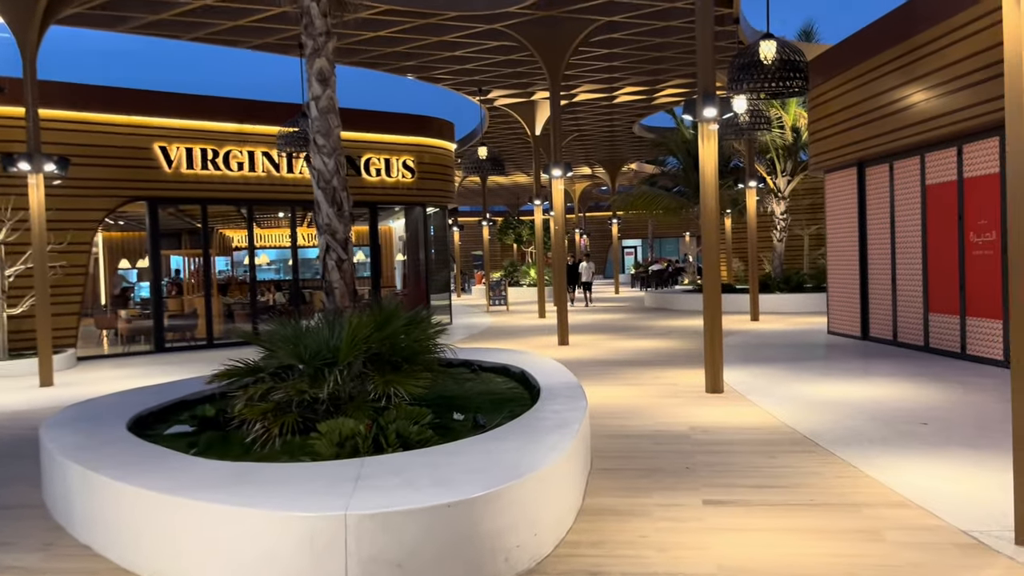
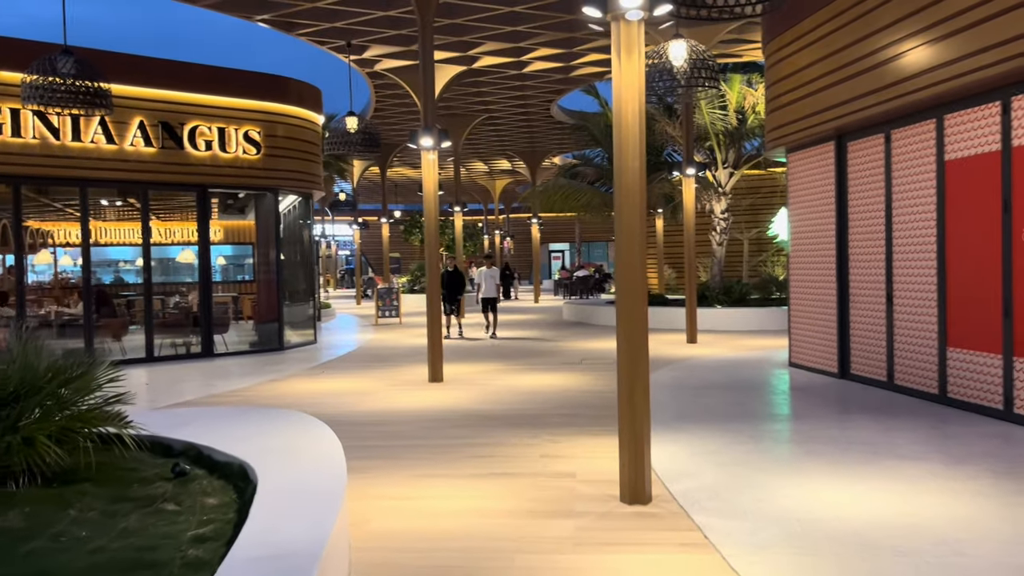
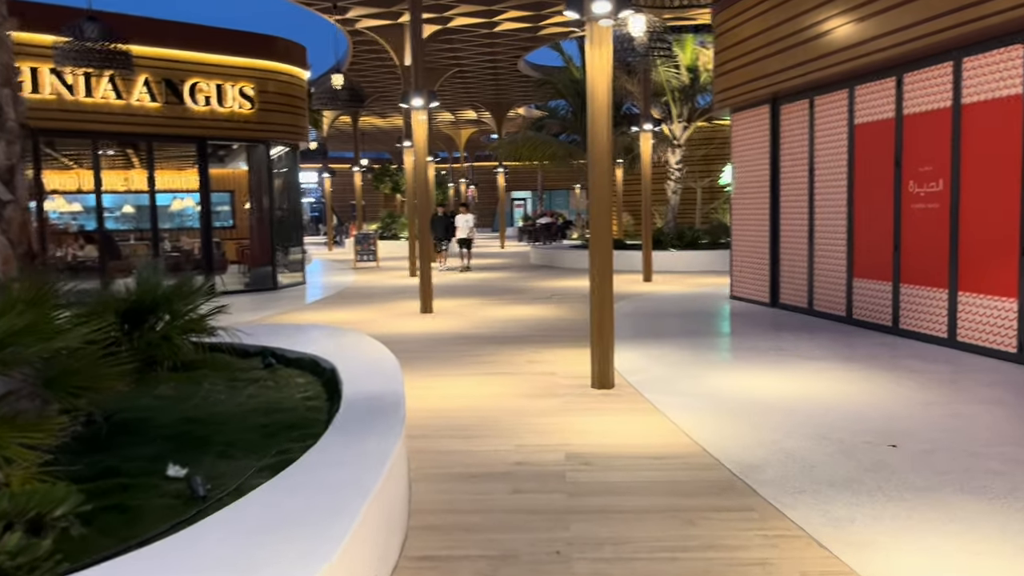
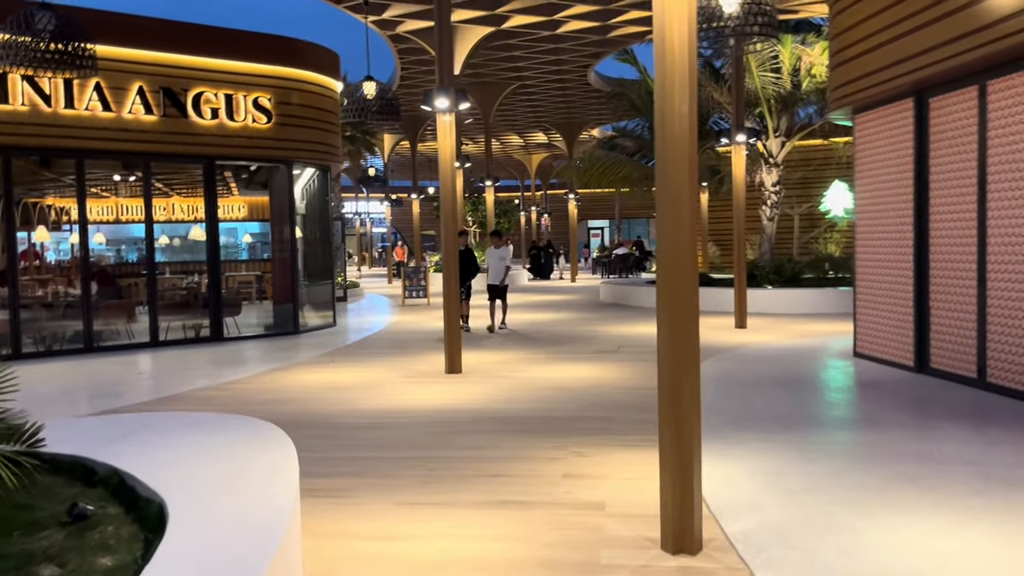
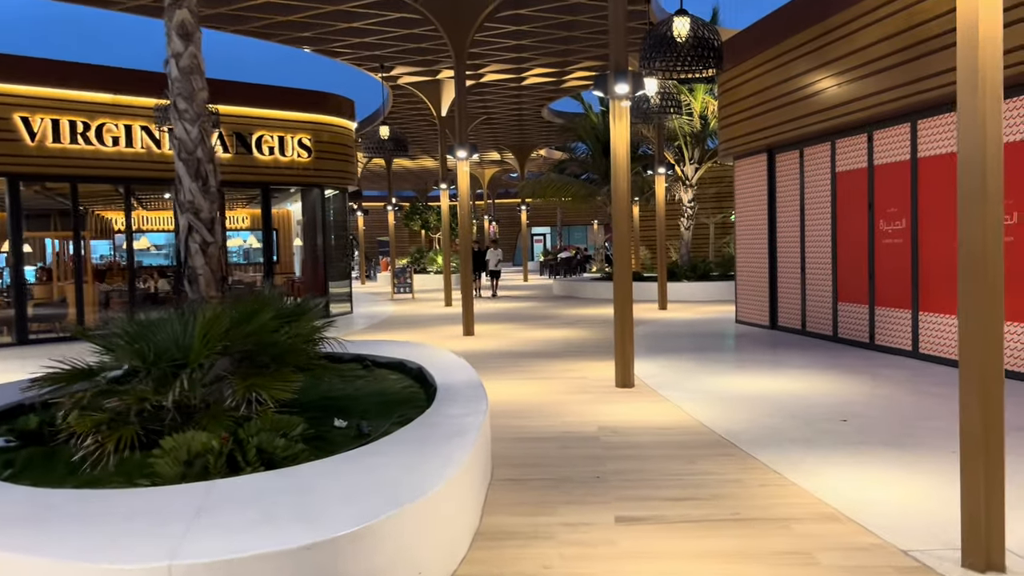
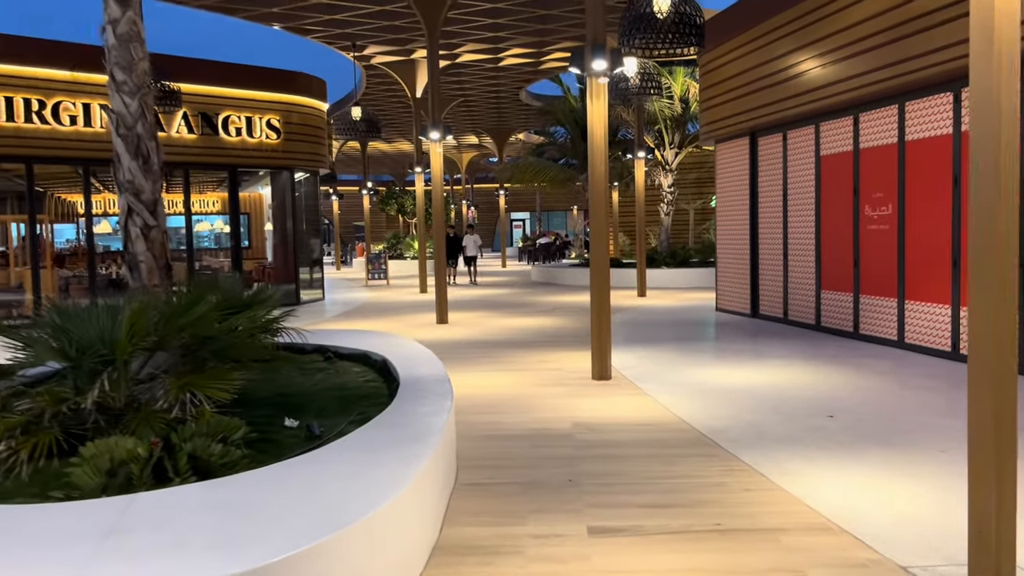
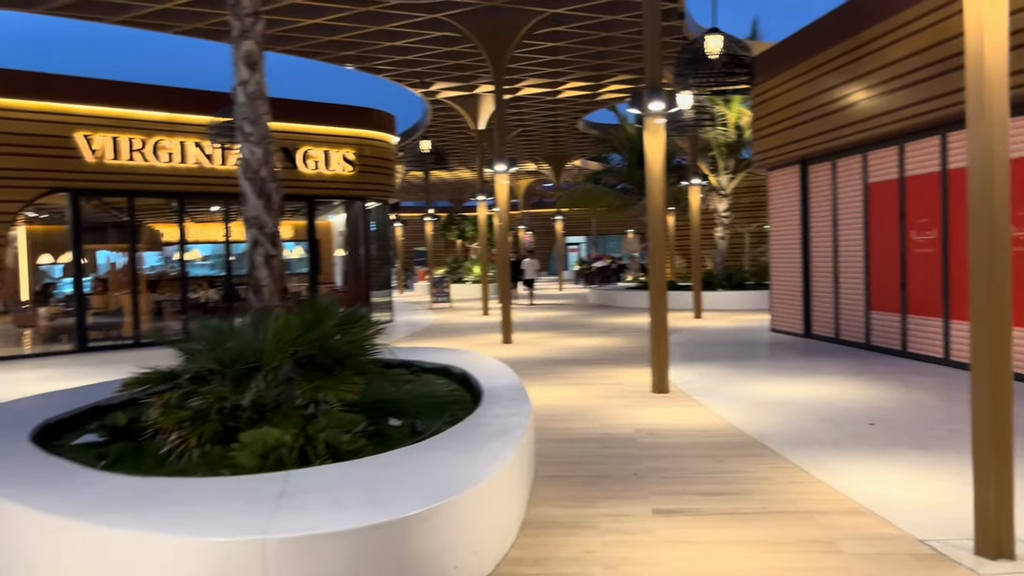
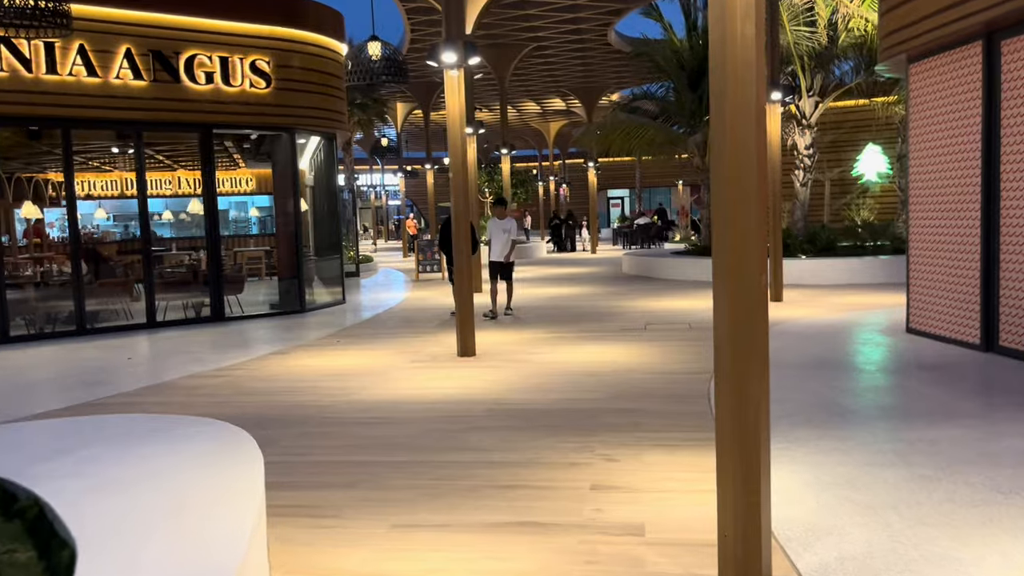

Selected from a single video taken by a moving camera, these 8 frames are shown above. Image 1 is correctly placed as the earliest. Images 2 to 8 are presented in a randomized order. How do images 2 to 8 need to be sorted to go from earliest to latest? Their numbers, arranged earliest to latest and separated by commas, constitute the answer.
7, 5, 6, 3, 2, 4, 8
